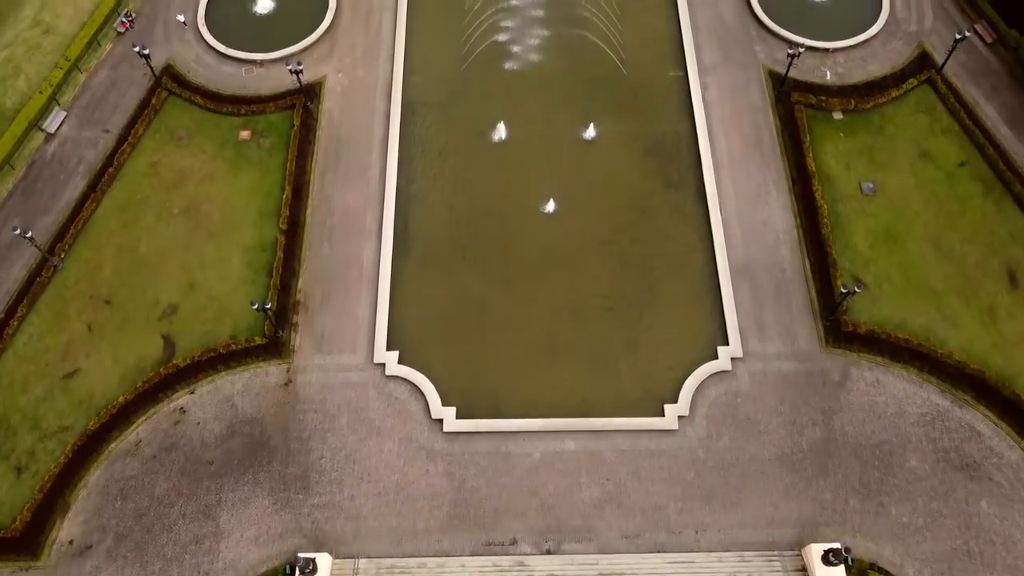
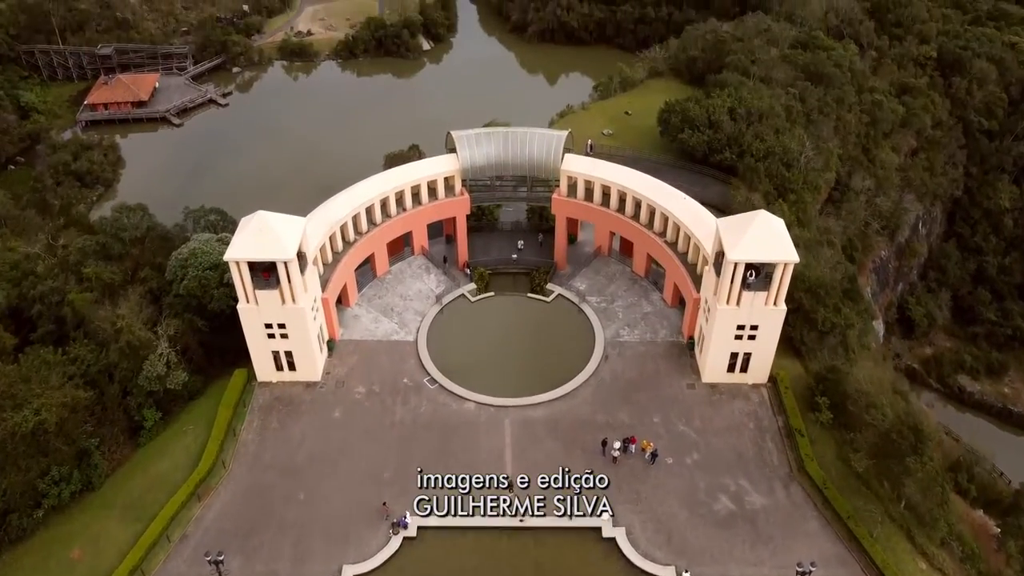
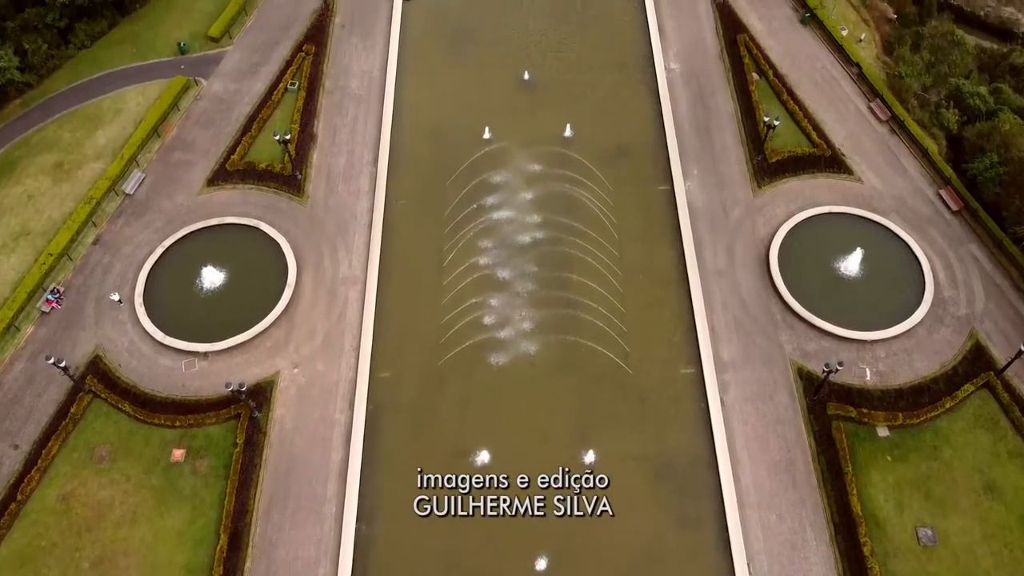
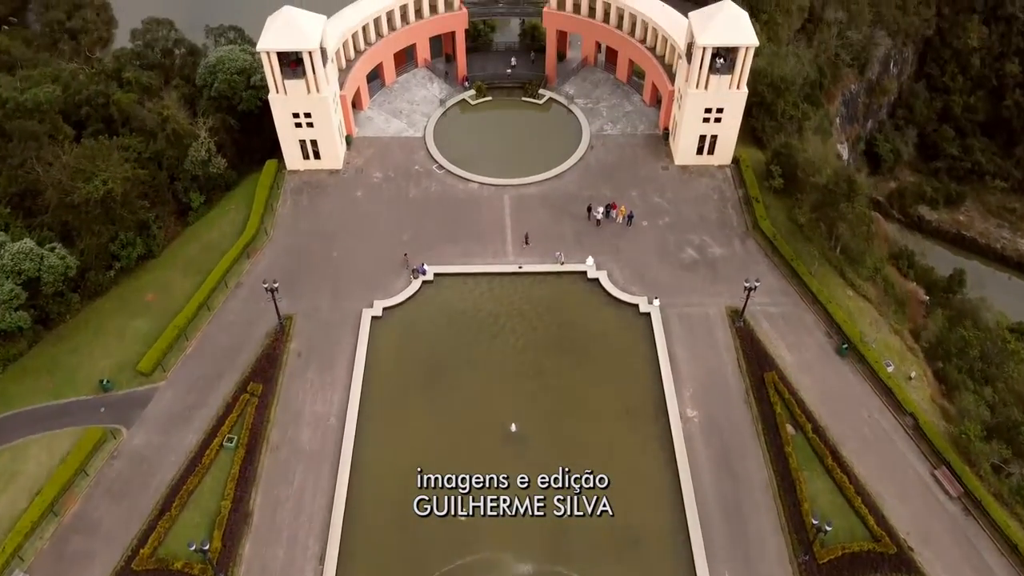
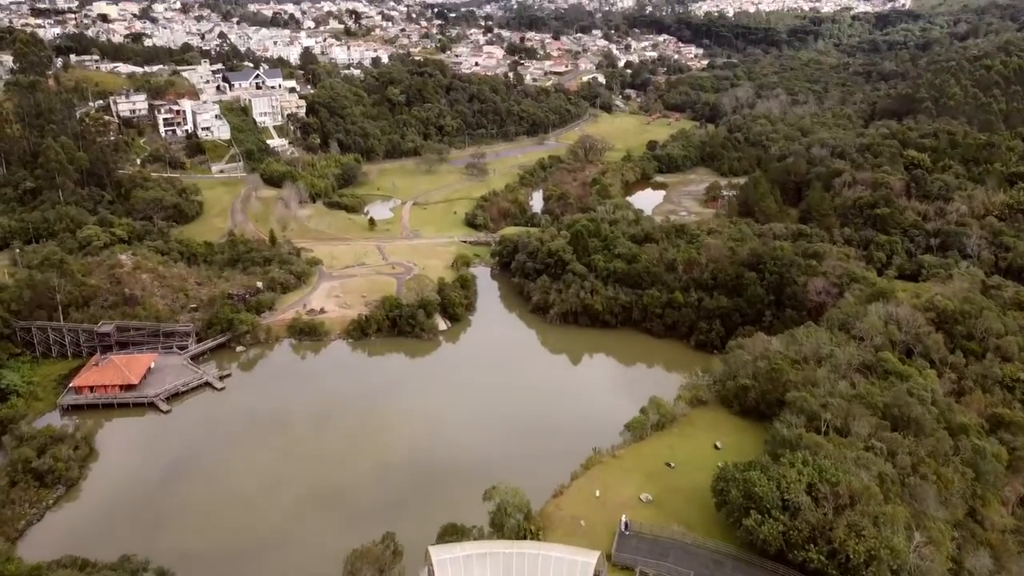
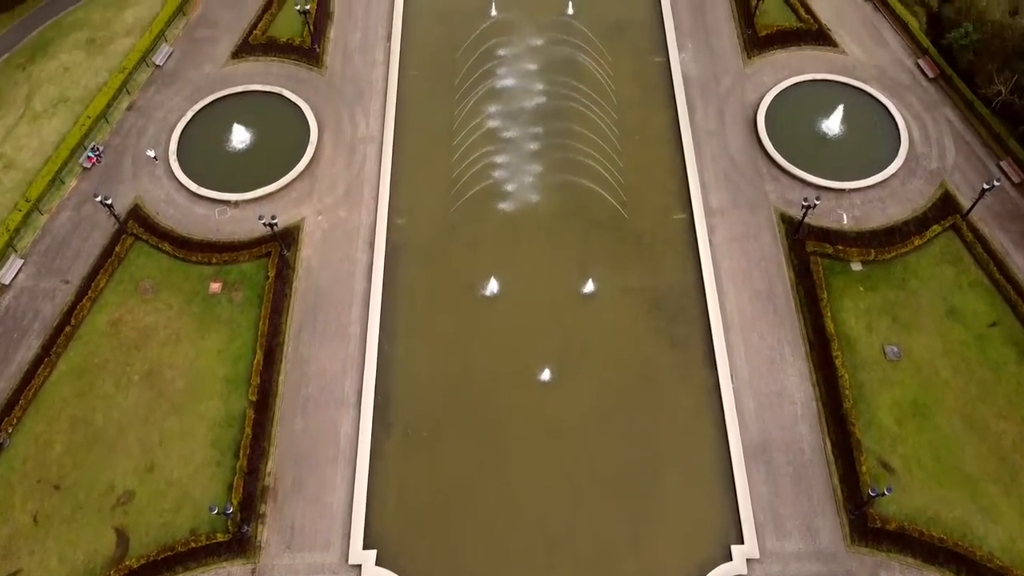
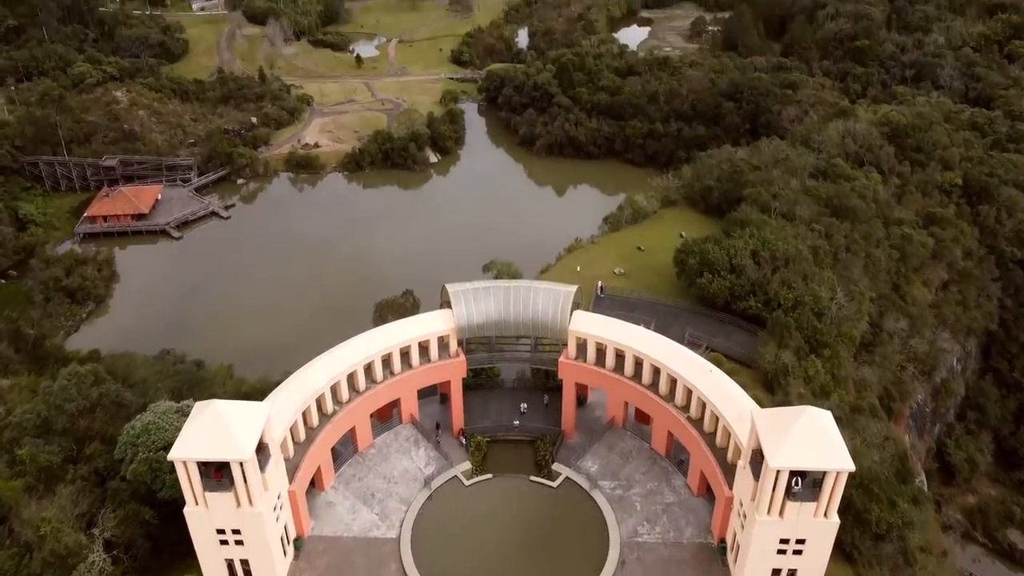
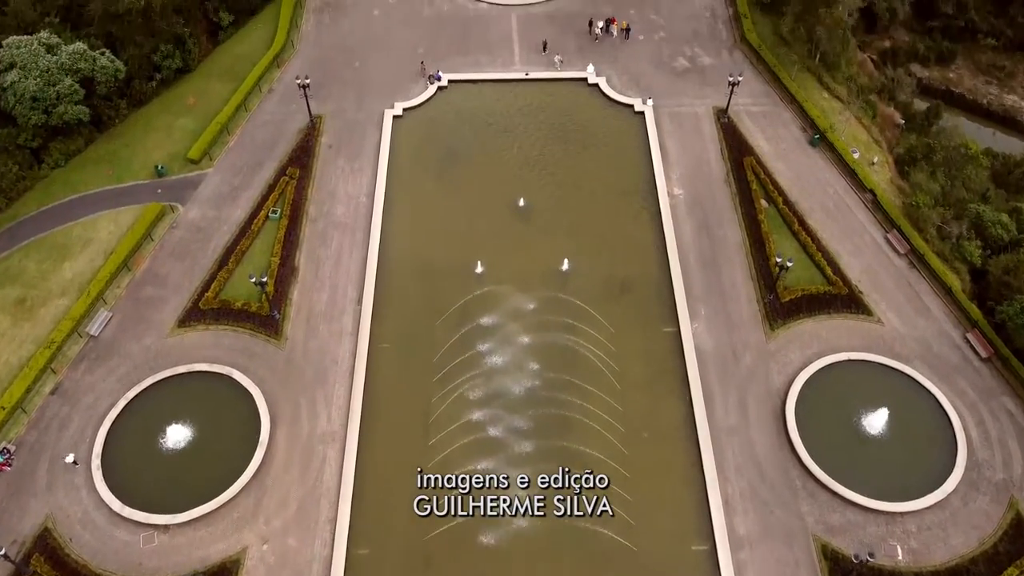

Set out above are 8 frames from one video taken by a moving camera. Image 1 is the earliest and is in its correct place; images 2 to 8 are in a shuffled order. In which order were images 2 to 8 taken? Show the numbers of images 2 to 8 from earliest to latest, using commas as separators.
6, 3, 8, 4, 2, 7, 5
